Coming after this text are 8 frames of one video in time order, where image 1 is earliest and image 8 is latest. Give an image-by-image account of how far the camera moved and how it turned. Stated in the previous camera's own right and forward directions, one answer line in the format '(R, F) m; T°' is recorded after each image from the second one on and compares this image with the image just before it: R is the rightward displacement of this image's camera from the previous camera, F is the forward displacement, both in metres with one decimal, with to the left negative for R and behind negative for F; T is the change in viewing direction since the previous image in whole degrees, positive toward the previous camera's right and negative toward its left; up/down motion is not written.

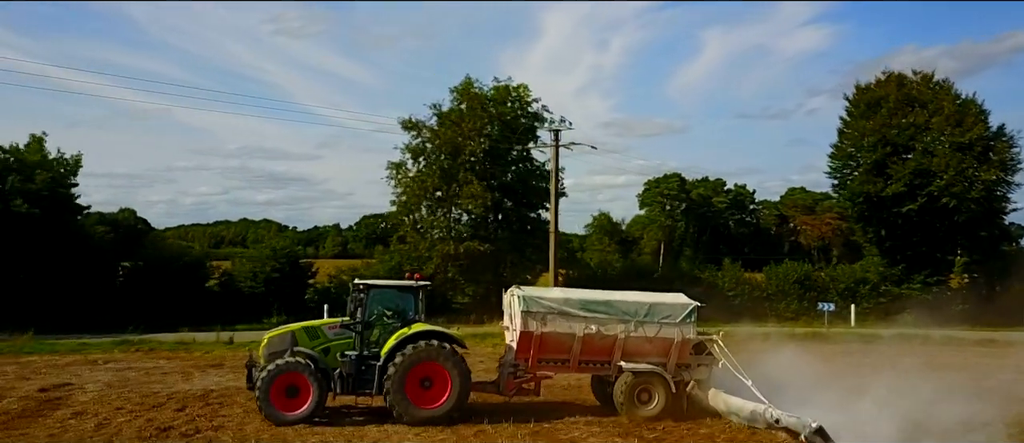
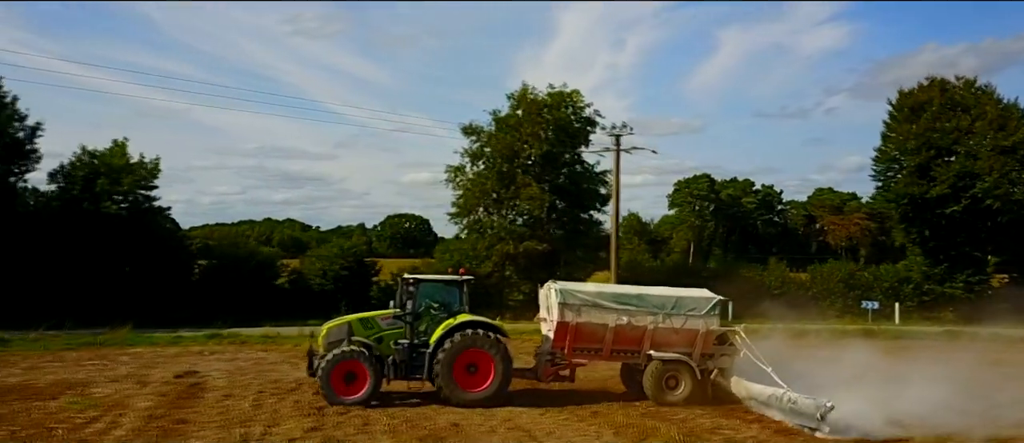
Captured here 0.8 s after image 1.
(-1.5, -1.3) m; -1°
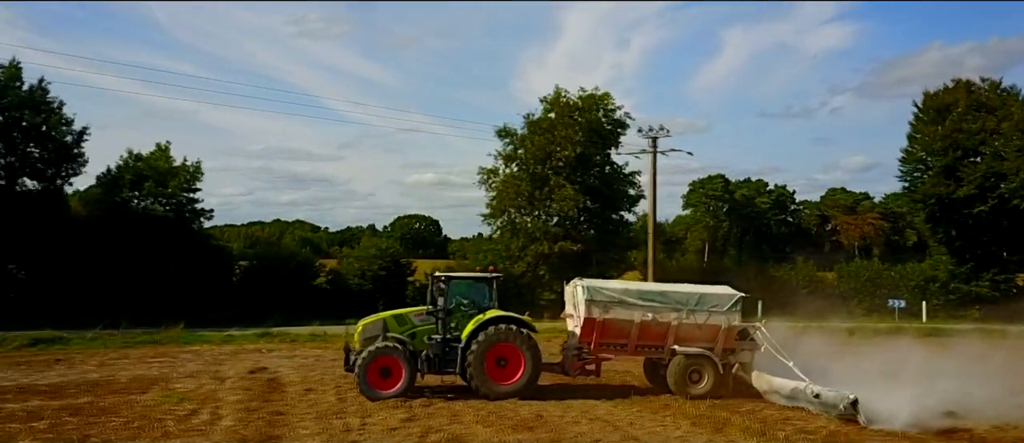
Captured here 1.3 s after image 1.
(-1.1, -0.6) m; 0°
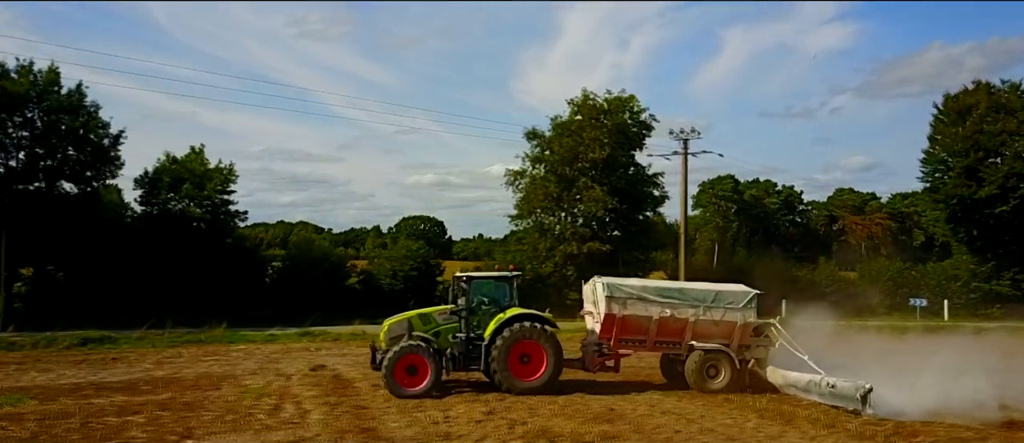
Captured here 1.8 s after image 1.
(-1.1, -0.5) m; 0°
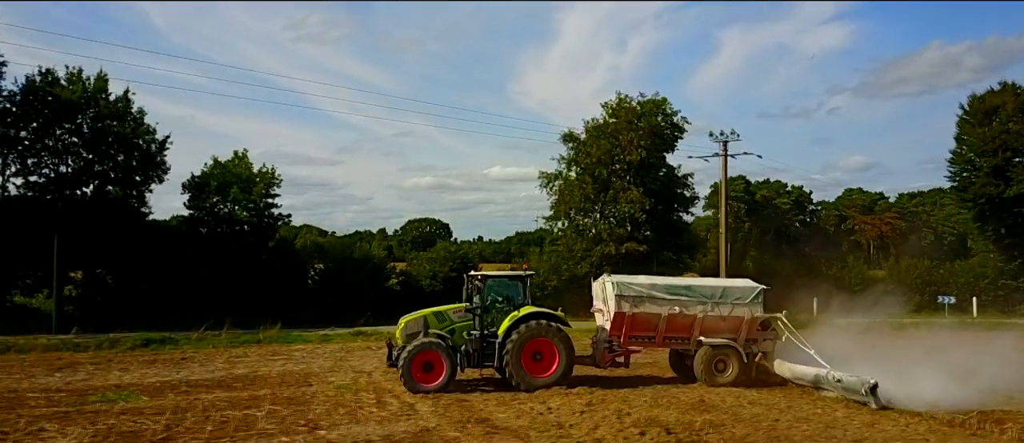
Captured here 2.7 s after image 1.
(-1.5, -0.6) m; 0°
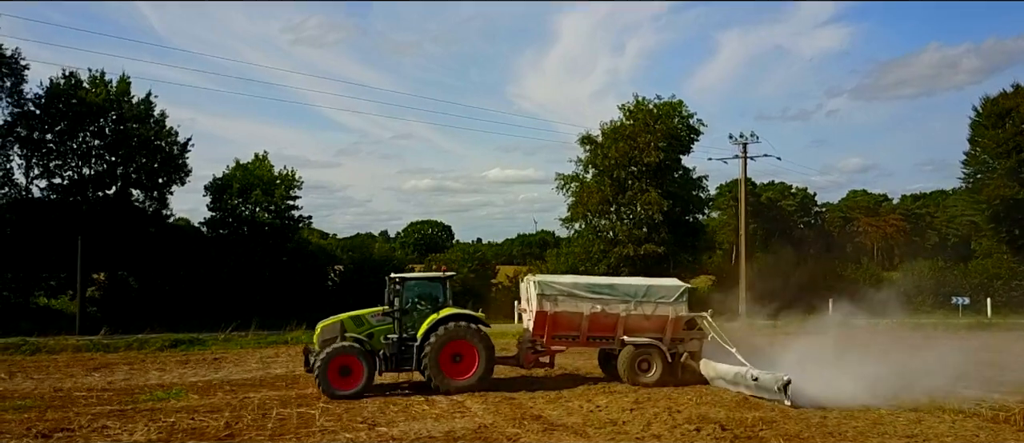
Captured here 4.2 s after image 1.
(-0.8, -0.2) m; 0°
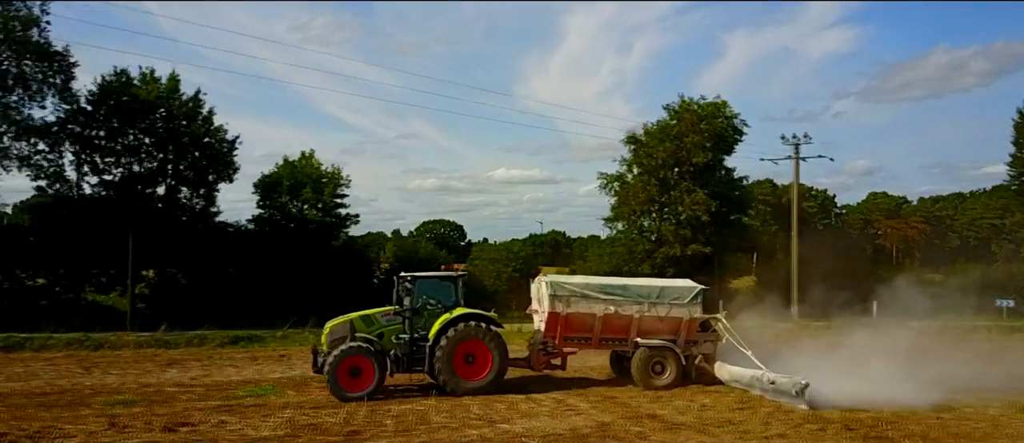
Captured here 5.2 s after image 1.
(-1.6, 0.0) m; 0°
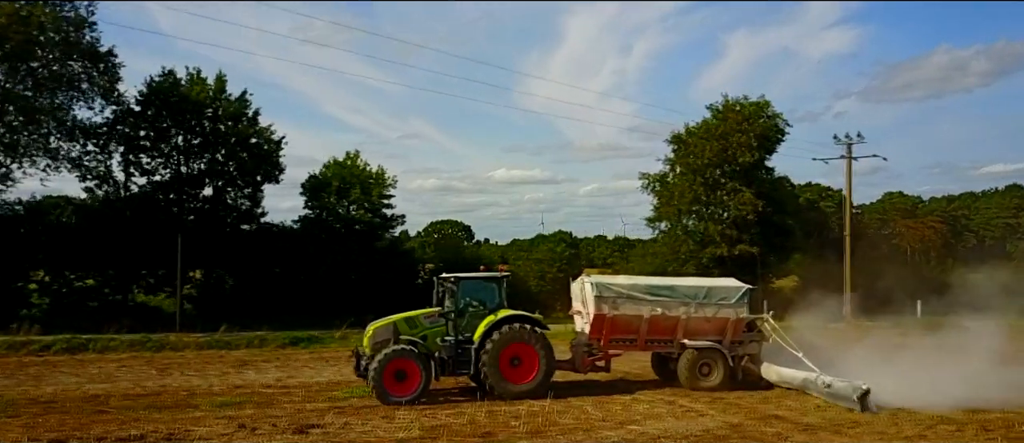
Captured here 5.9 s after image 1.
(-1.7, +0.1) m; 0°
